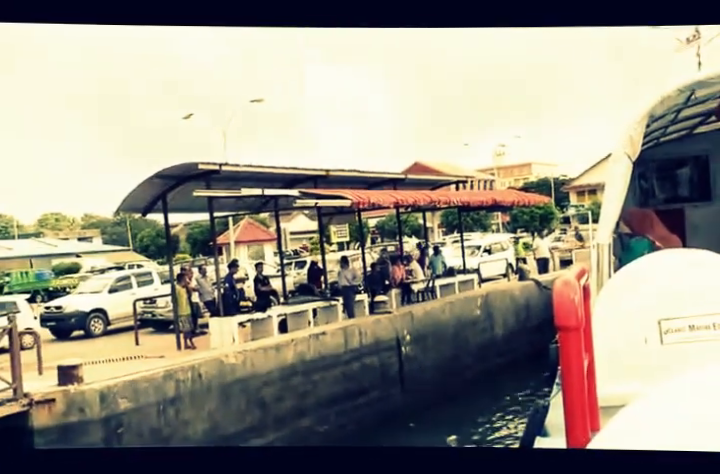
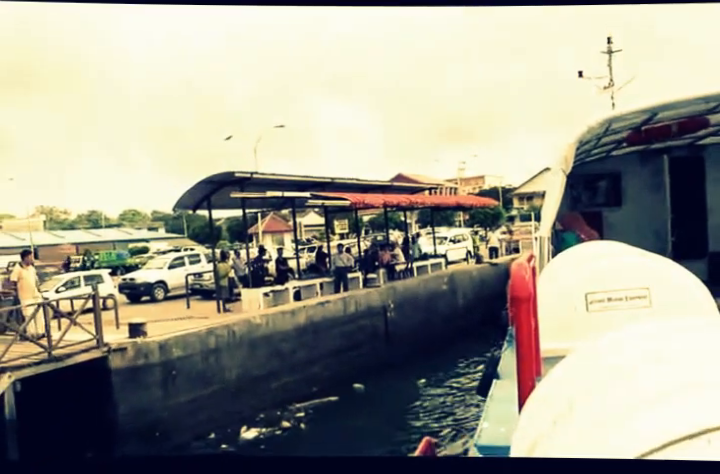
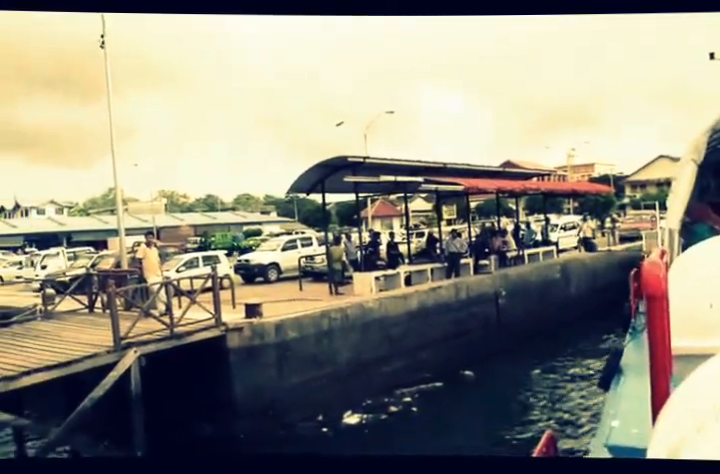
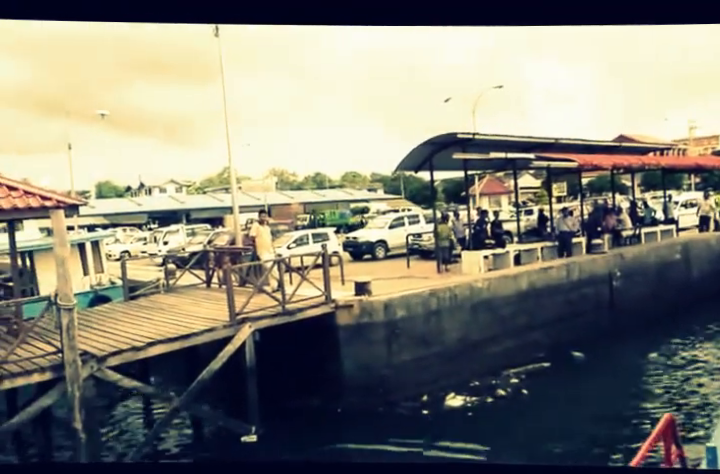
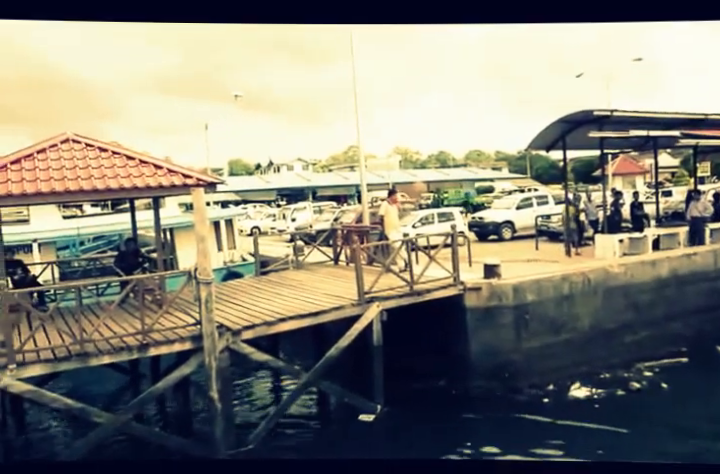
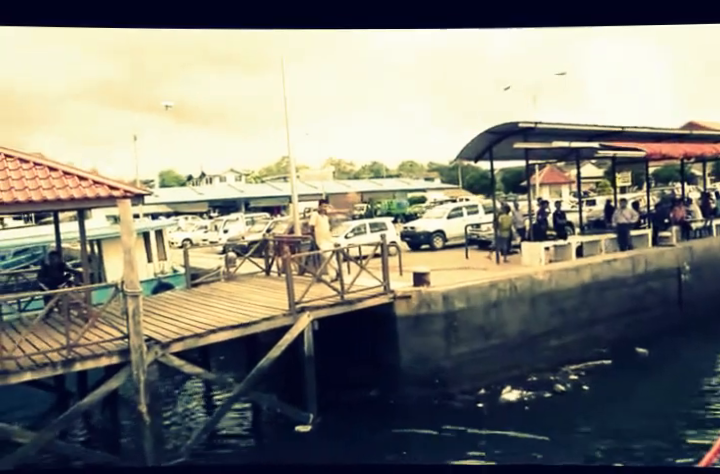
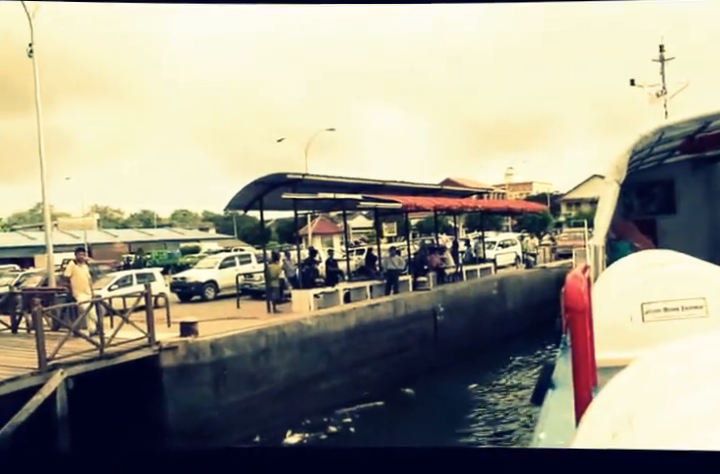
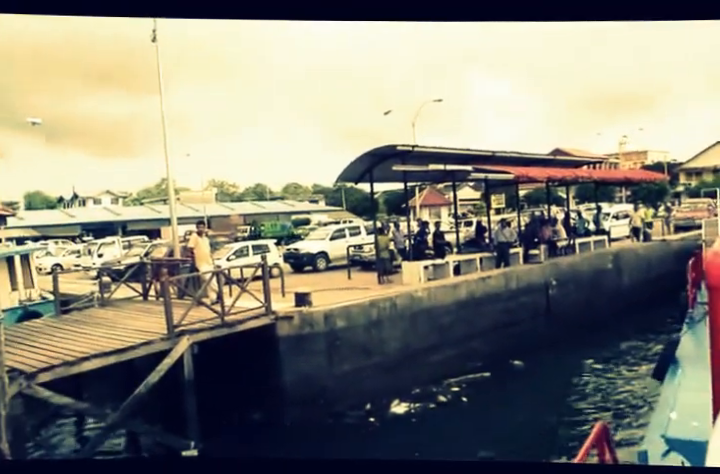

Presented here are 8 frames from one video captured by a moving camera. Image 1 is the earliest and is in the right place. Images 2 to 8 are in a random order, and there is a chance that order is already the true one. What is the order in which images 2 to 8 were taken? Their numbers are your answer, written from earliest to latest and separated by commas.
2, 7, 3, 8, 4, 6, 5
